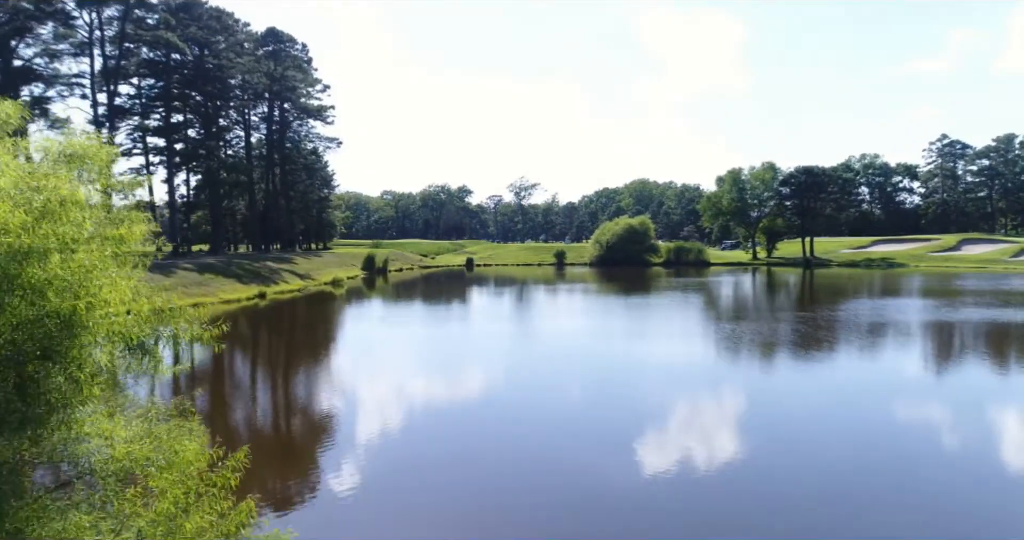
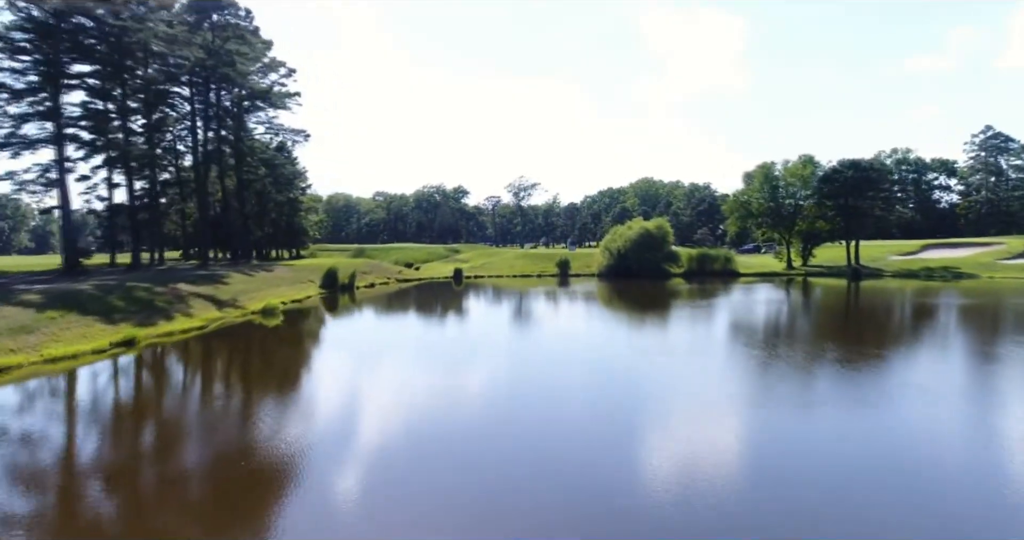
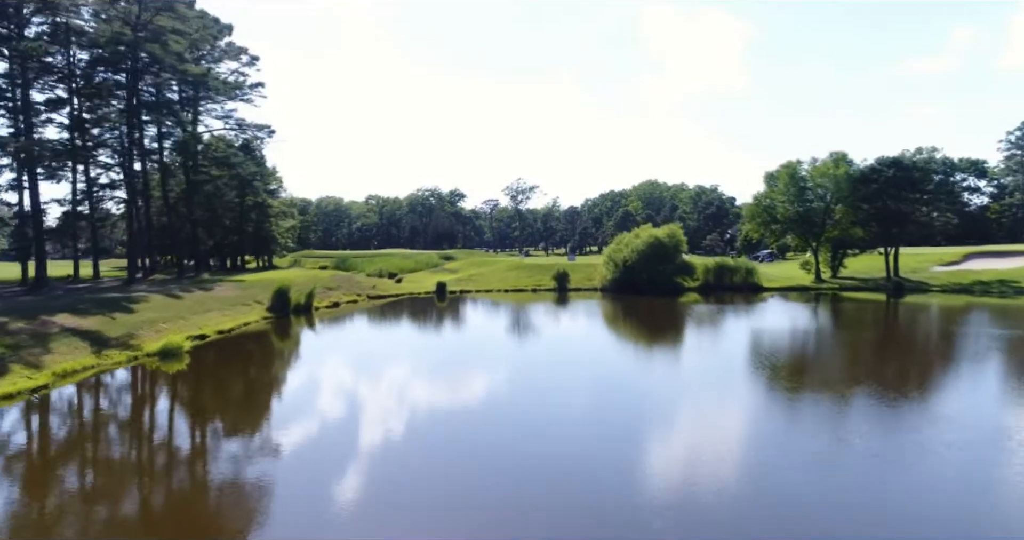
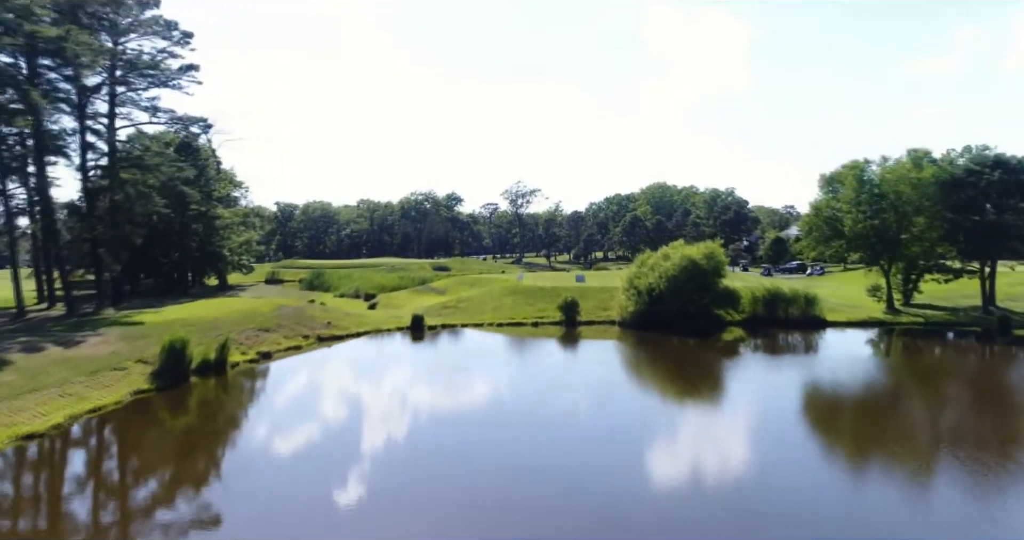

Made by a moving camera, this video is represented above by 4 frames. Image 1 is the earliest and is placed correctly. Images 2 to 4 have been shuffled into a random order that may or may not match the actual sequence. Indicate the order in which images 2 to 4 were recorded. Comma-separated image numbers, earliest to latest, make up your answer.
2, 3, 4
